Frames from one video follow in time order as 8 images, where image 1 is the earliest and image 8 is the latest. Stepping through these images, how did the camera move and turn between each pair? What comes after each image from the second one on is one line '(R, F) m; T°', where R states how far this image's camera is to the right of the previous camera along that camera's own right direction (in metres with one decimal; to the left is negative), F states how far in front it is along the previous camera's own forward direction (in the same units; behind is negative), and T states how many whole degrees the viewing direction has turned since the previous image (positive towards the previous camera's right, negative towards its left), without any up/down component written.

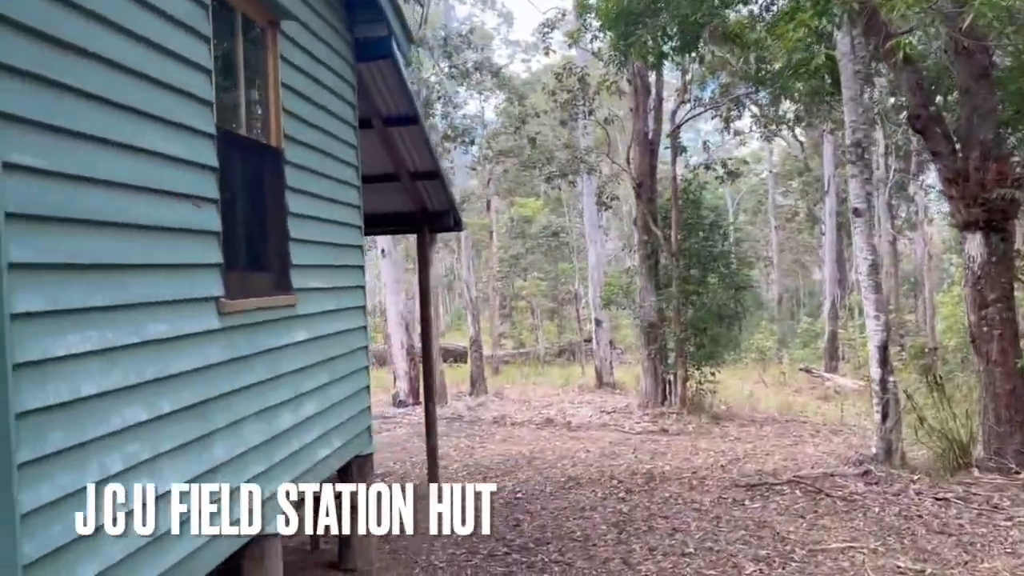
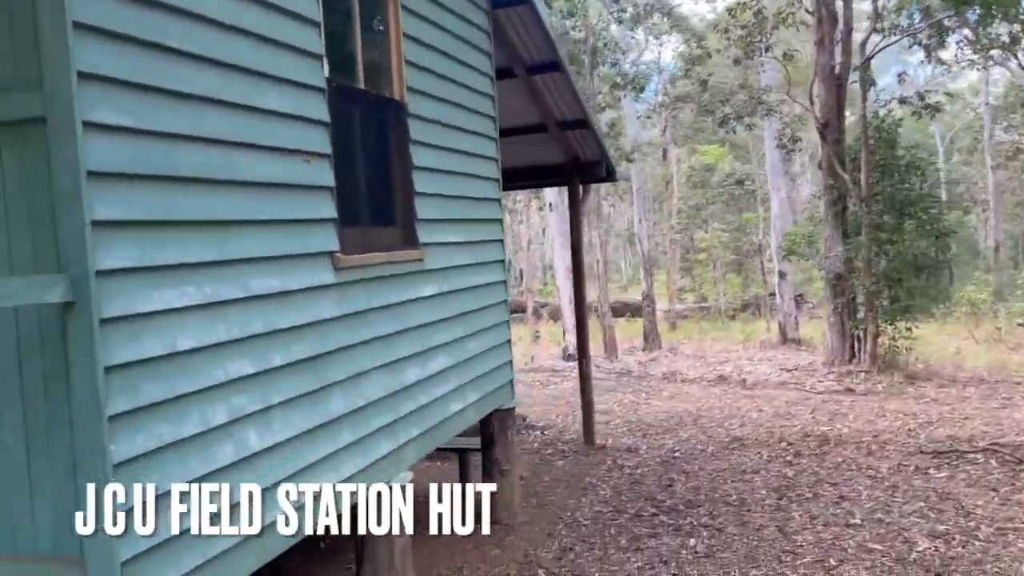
(+0.2, +0.2) m; -13°
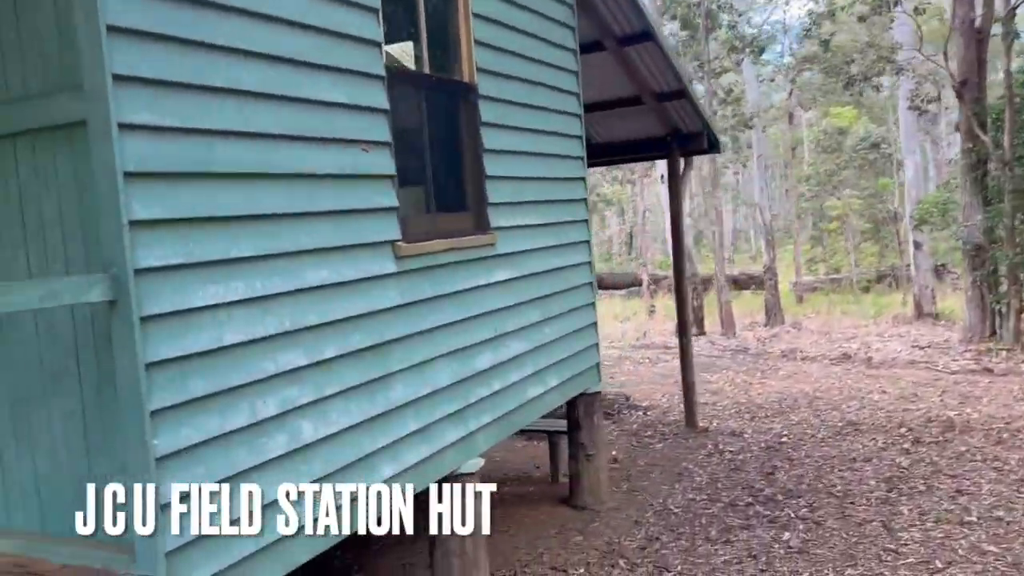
(+0.2, +0.1) m; -8°
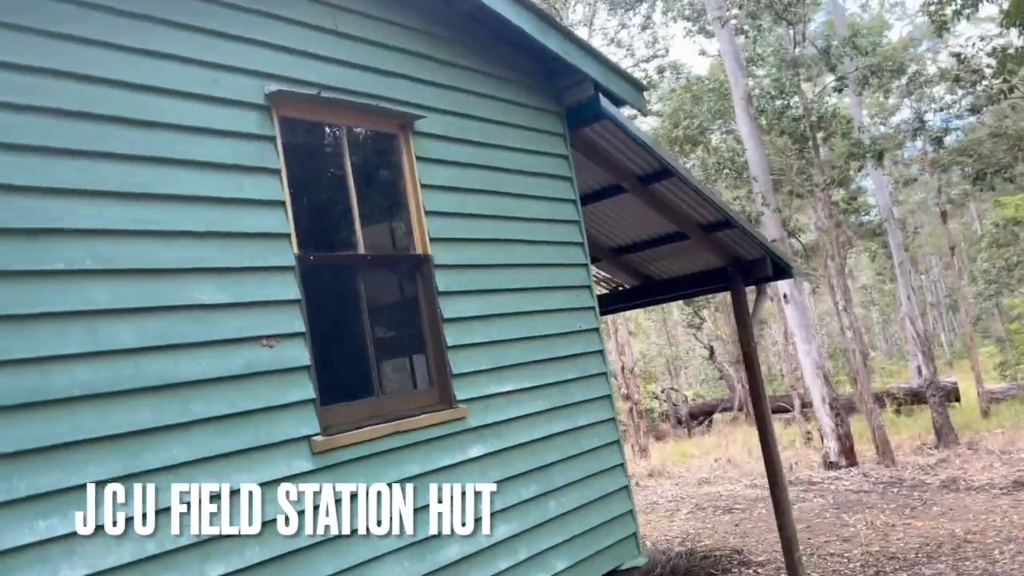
(+0.8, +0.3) m; -11°
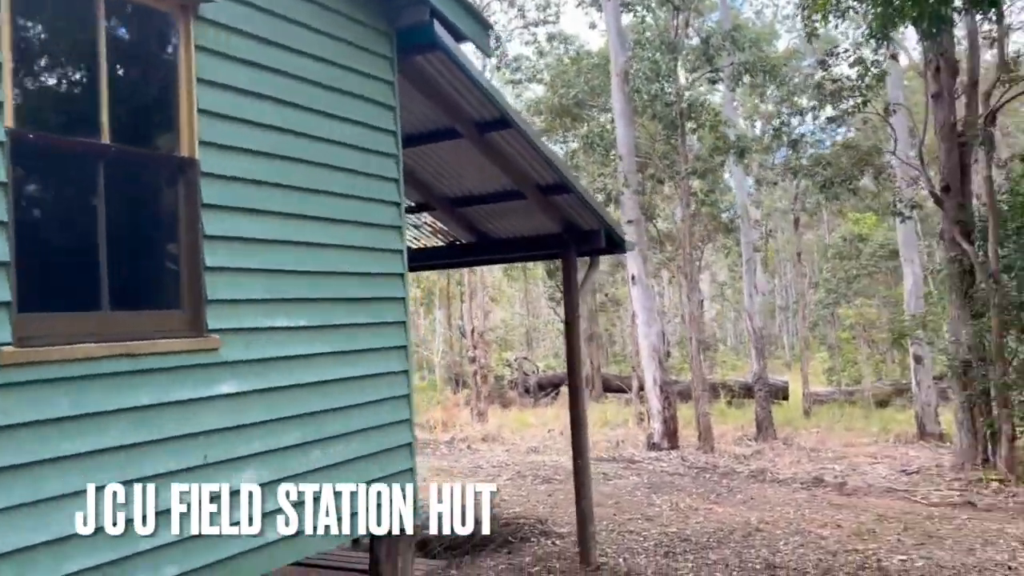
(+0.4, +0.3) m; +9°
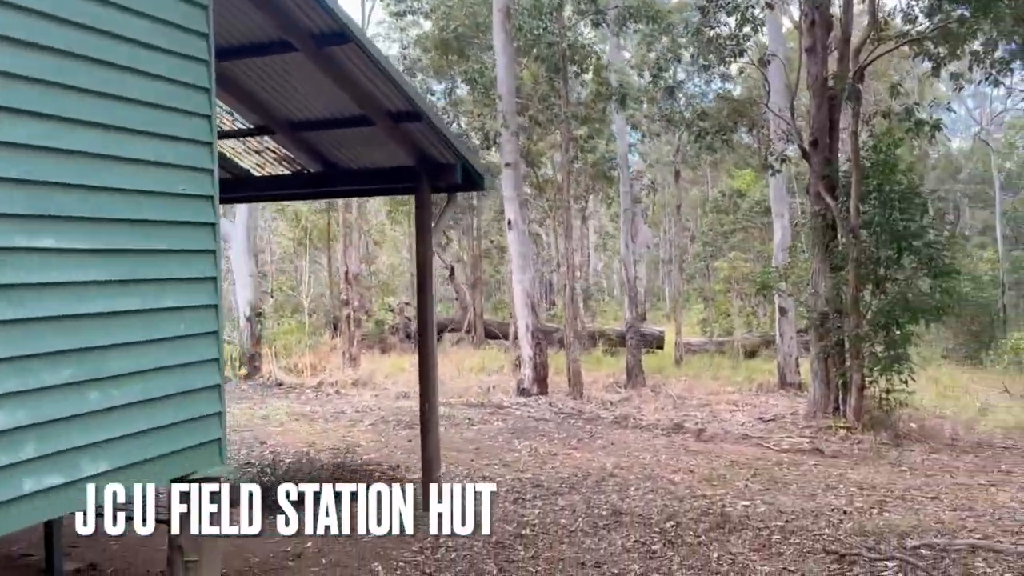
(+0.3, +0.3) m; +7°
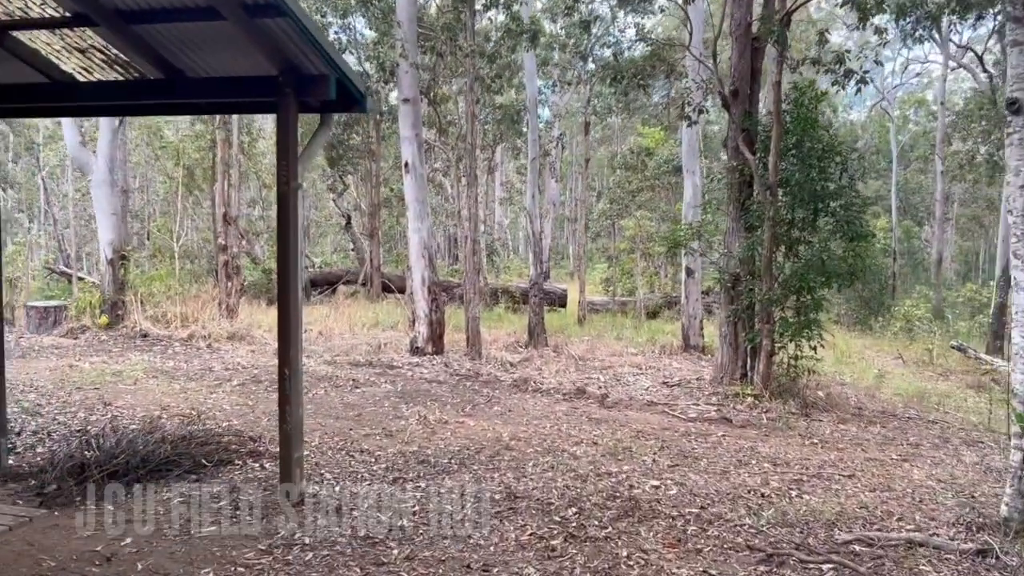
(+0.1, +0.9) m; +7°
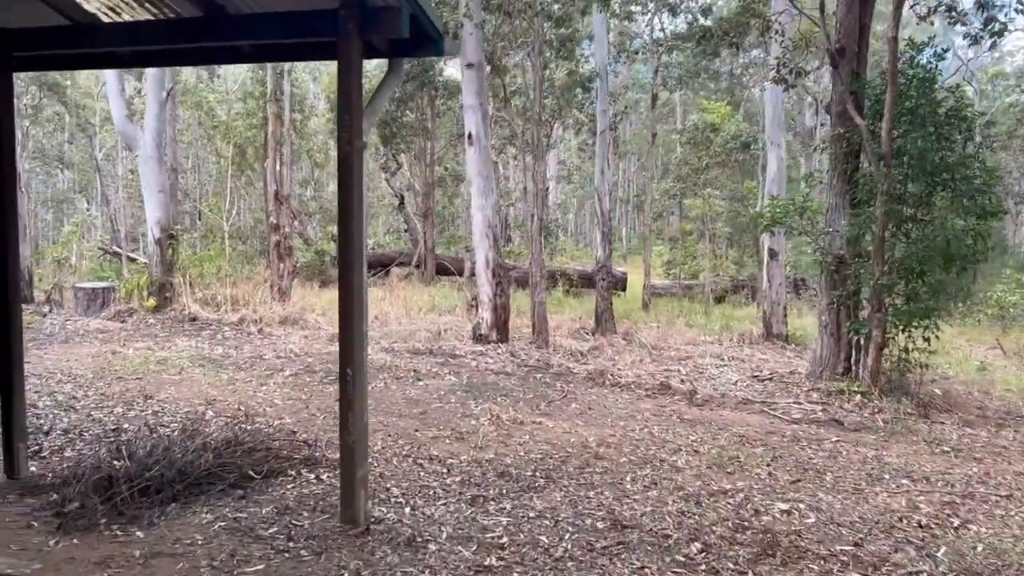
(-0.3, +0.9) m; -3°
